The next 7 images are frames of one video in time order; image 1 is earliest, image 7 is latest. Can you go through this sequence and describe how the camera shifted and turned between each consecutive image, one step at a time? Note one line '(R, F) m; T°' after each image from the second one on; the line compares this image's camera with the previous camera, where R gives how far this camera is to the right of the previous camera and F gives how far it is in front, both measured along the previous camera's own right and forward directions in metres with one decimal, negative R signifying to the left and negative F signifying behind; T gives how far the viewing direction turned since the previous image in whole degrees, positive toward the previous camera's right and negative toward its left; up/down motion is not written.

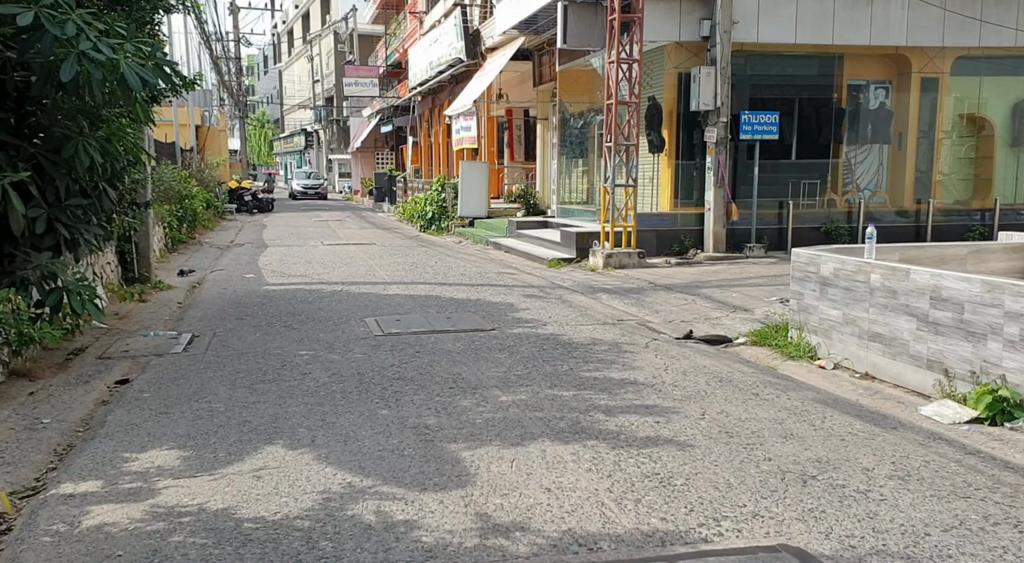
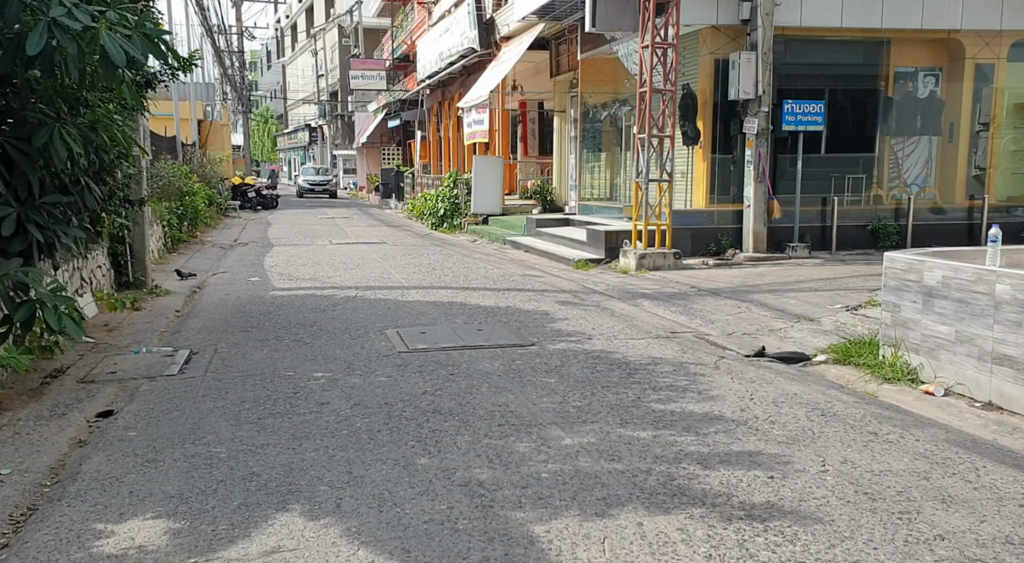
(-0.3, +1.0) m; 0°
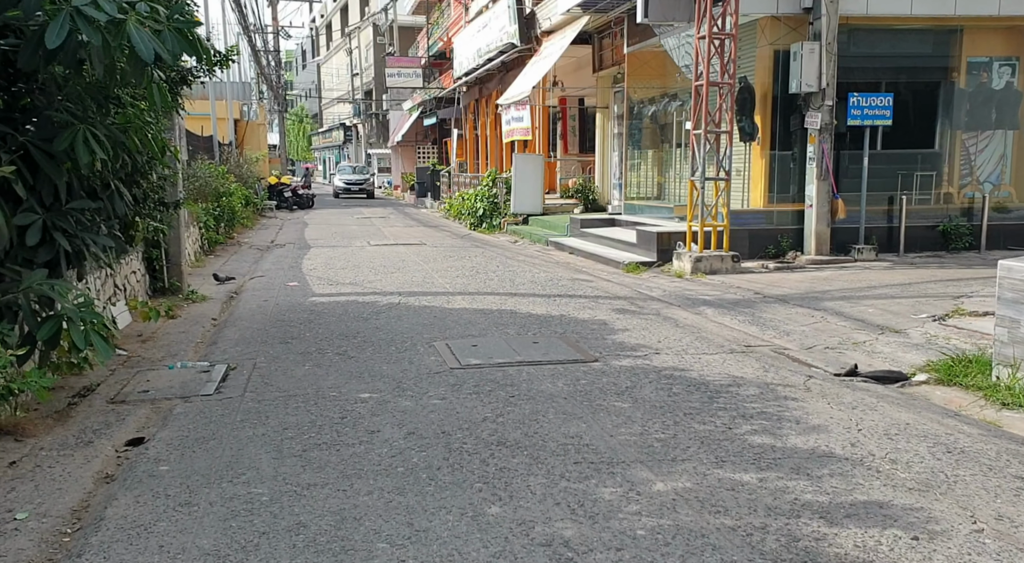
(-0.2, +0.6) m; -2°
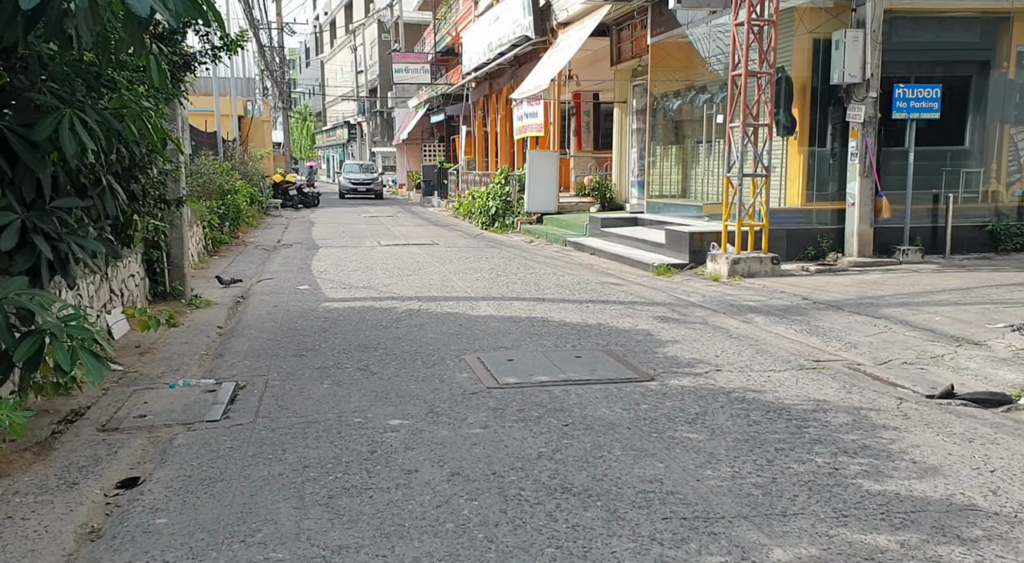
(-0.3, +0.8) m; 0°
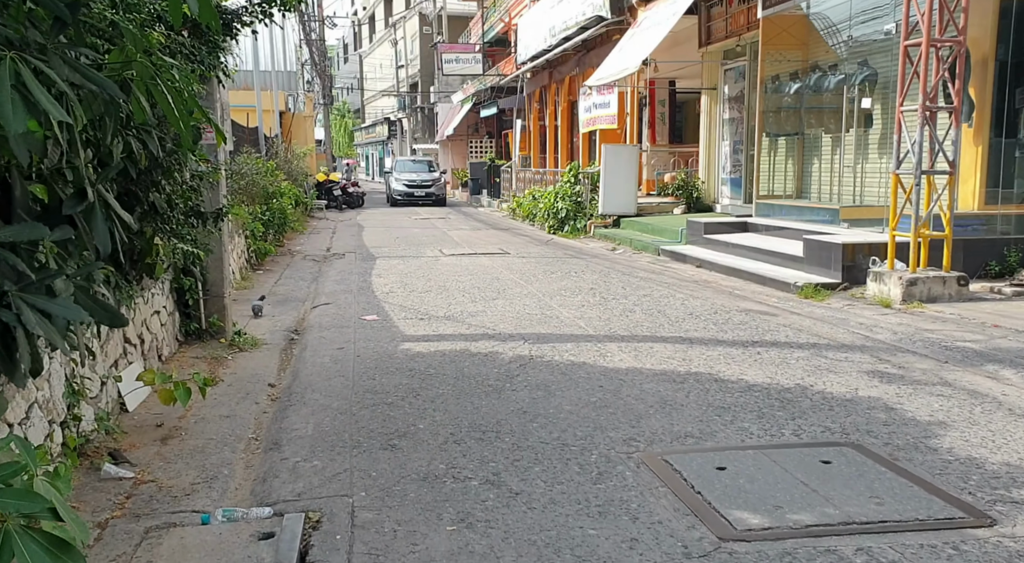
(-0.8, +2.3) m; -2°
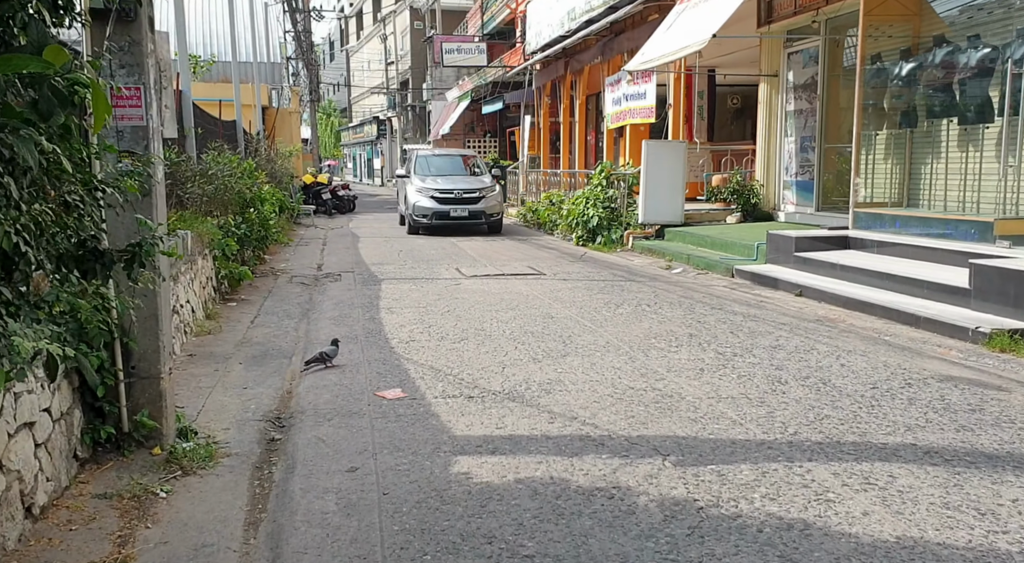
(-0.7, +3.0) m; +1°
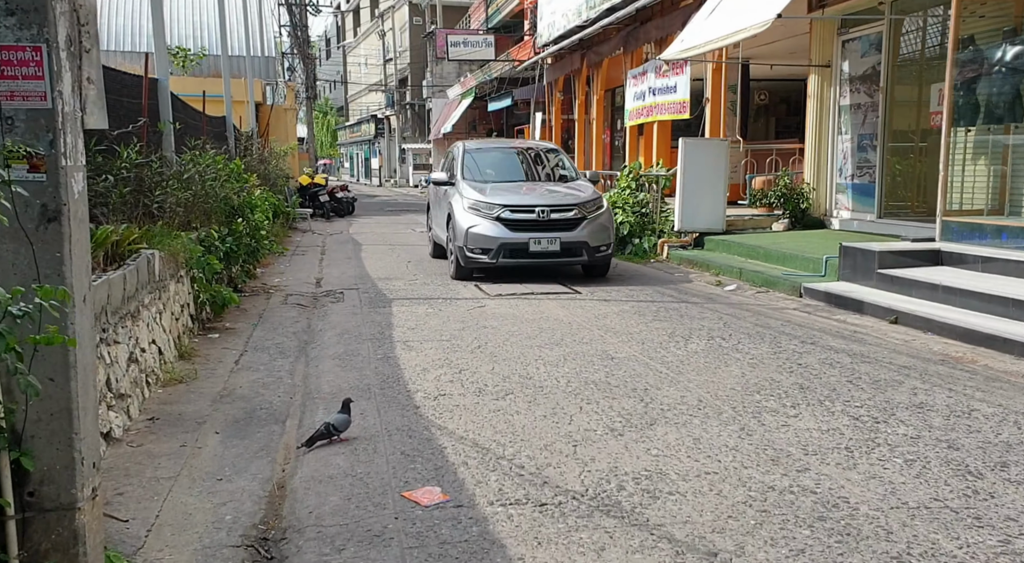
(-0.4, +1.8) m; 0°
